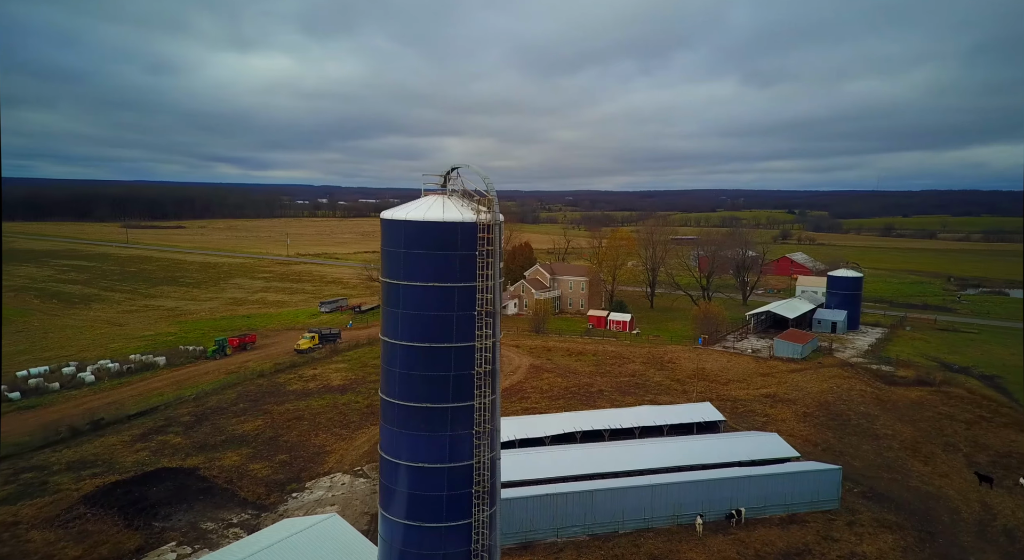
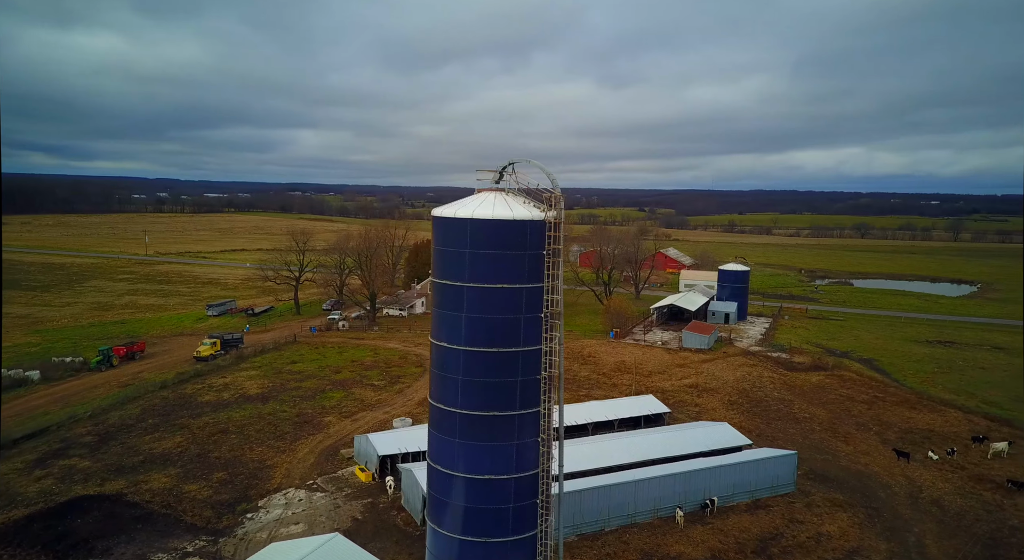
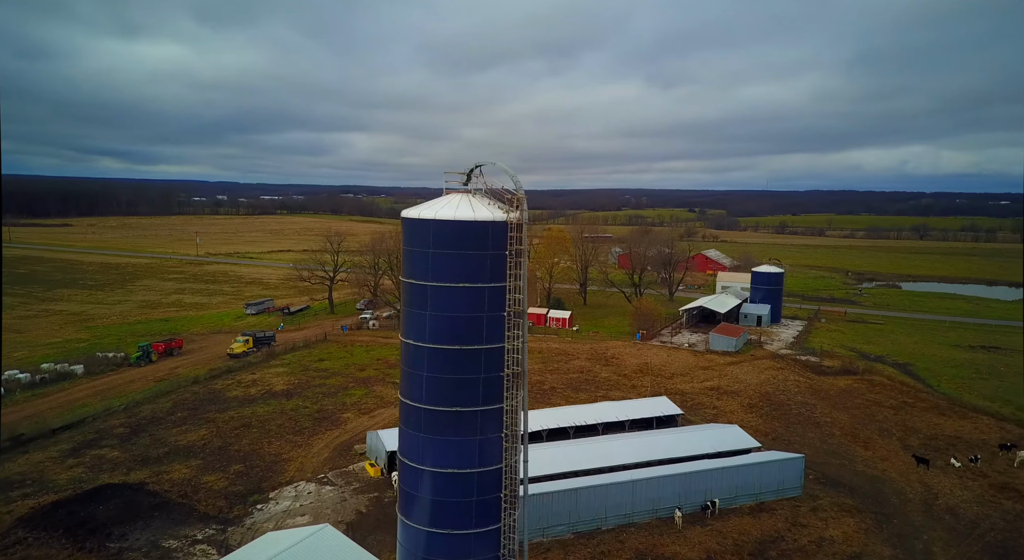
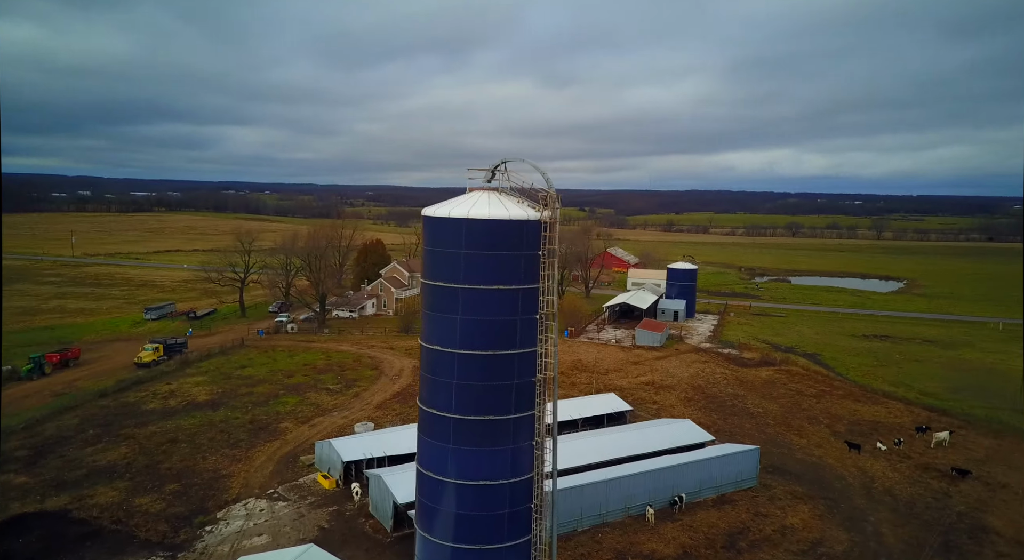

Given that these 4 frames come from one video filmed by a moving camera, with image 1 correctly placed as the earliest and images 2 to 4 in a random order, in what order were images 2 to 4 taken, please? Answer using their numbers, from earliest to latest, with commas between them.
3, 2, 4
